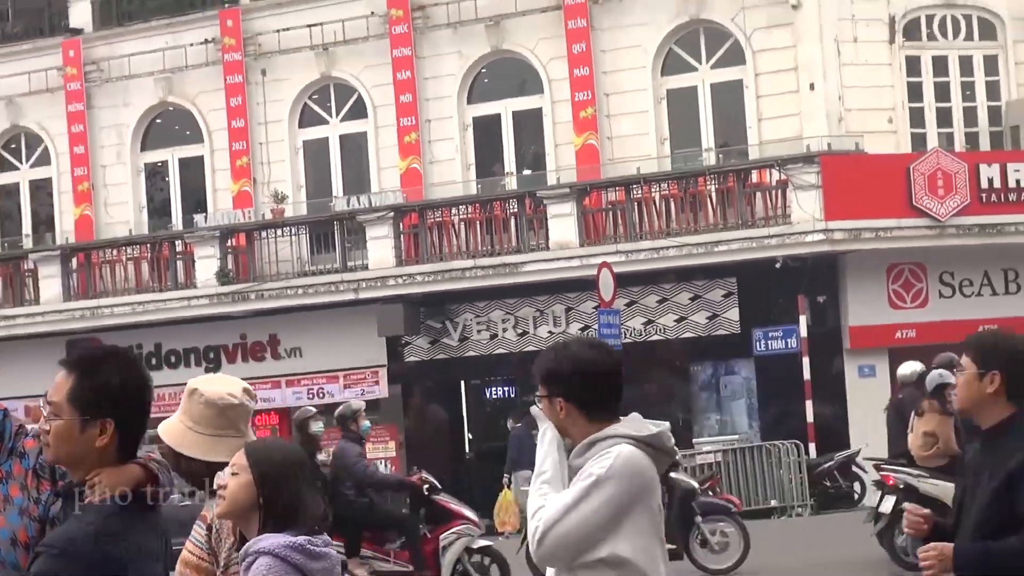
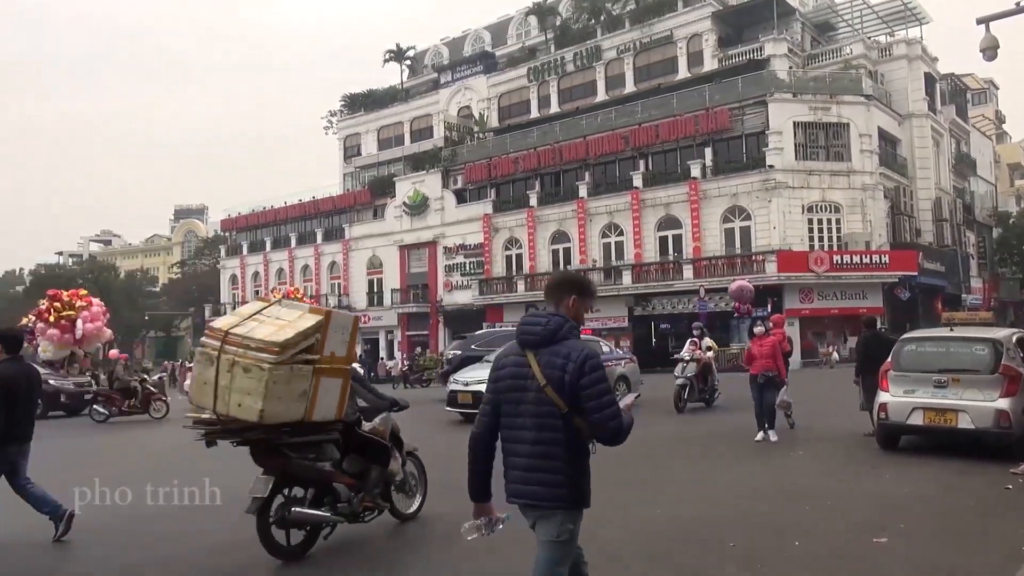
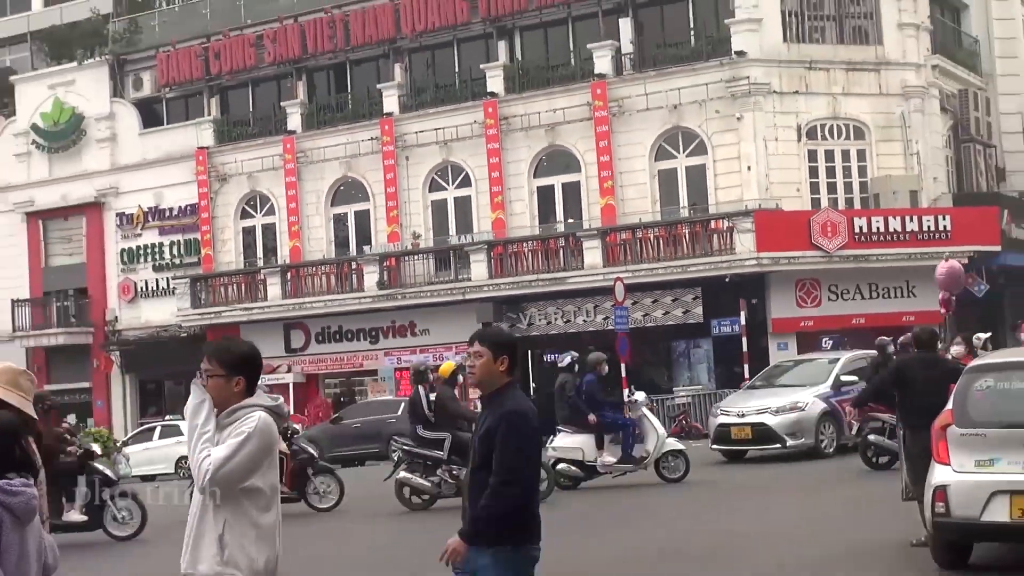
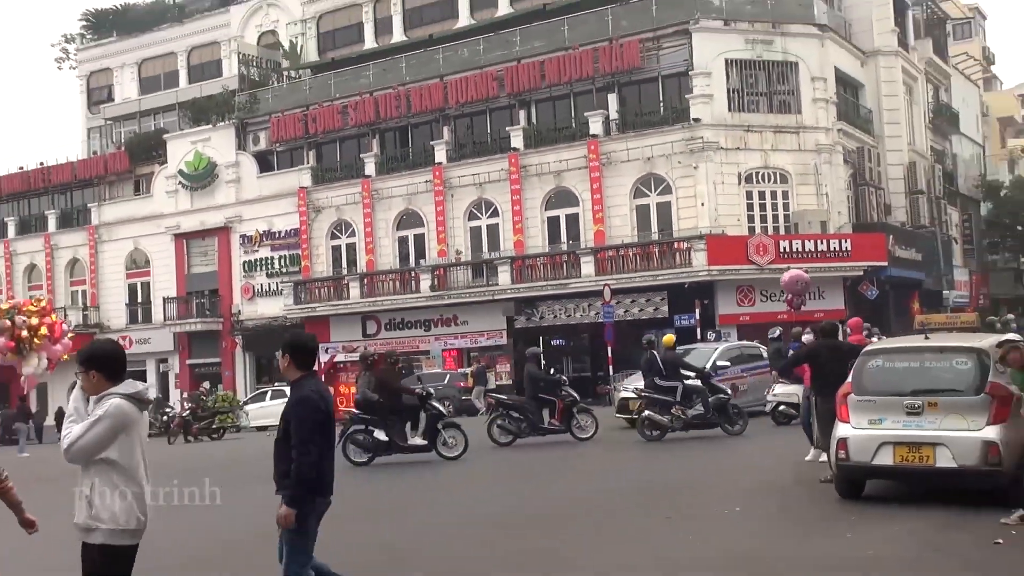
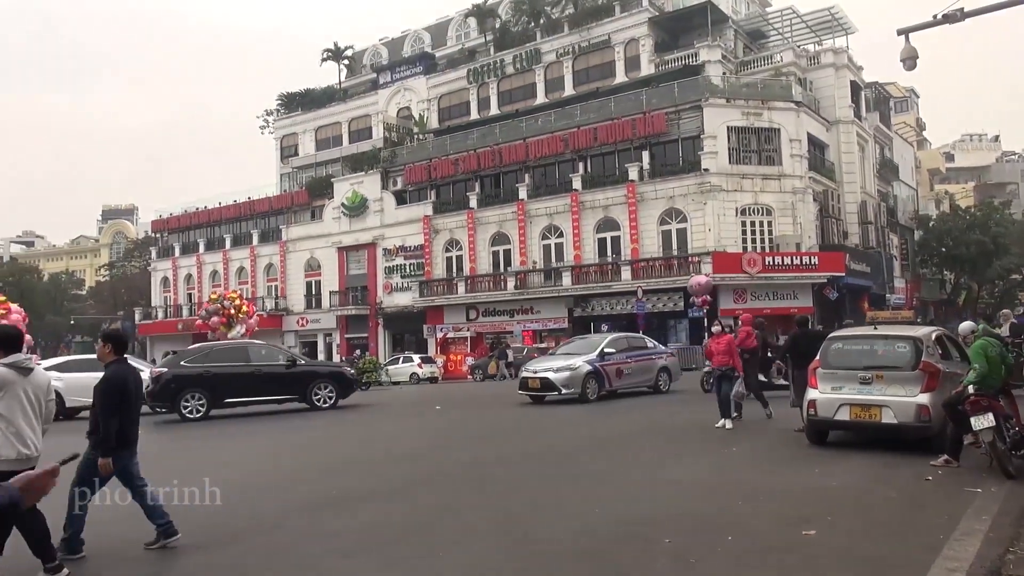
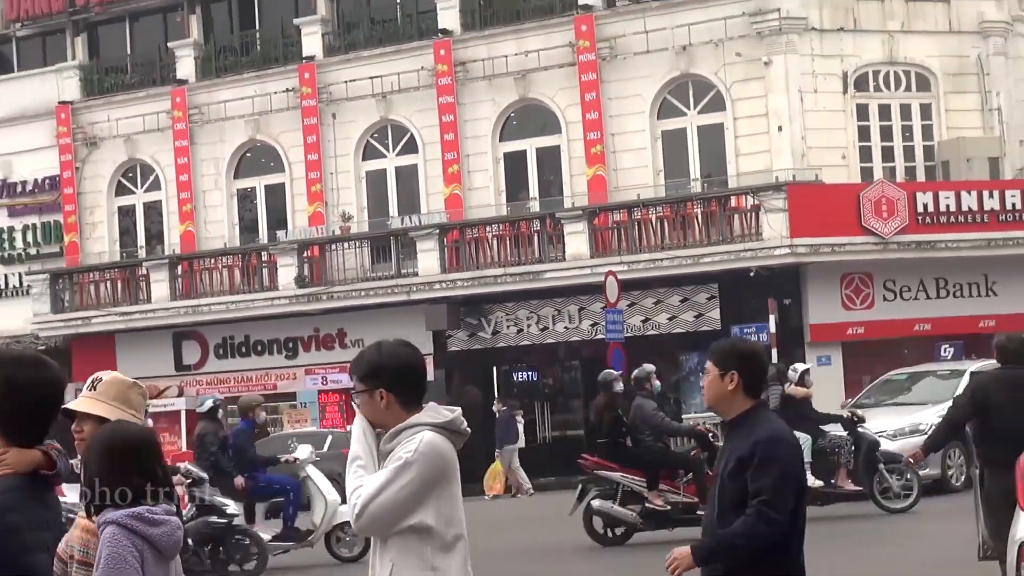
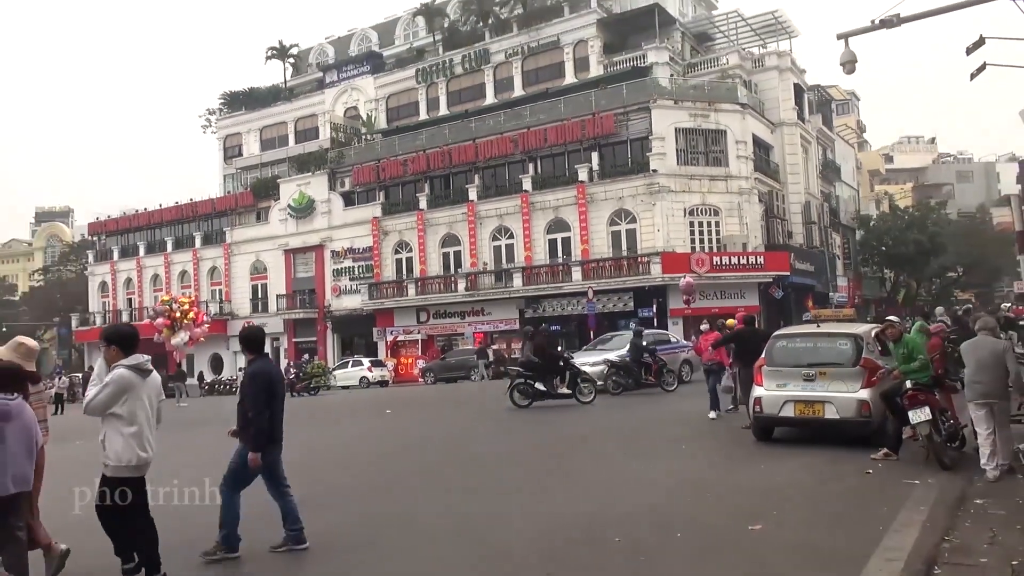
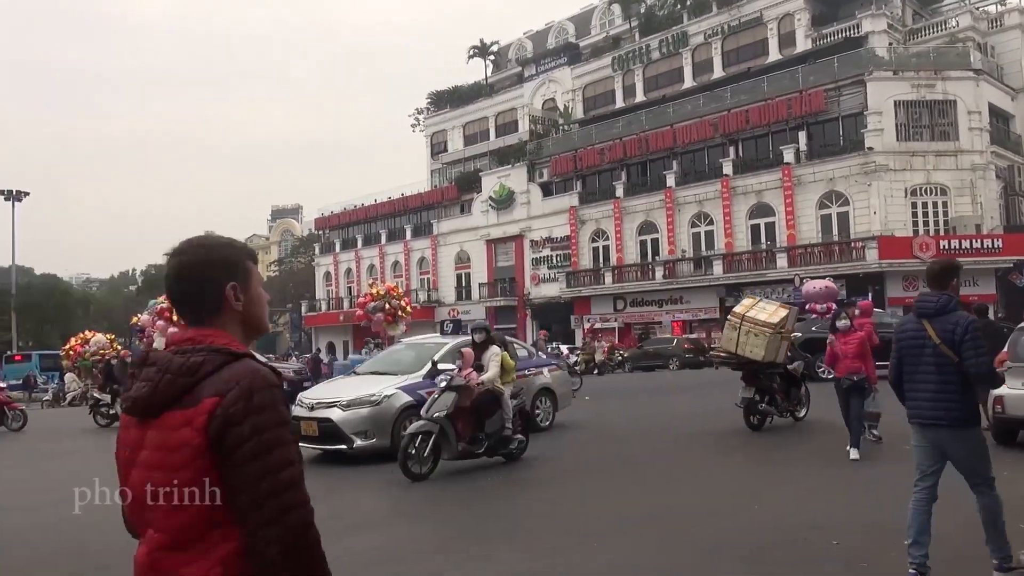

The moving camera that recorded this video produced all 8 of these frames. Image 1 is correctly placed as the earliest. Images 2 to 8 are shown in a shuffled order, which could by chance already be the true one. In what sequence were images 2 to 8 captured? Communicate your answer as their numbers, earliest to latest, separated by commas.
6, 3, 4, 7, 5, 2, 8
